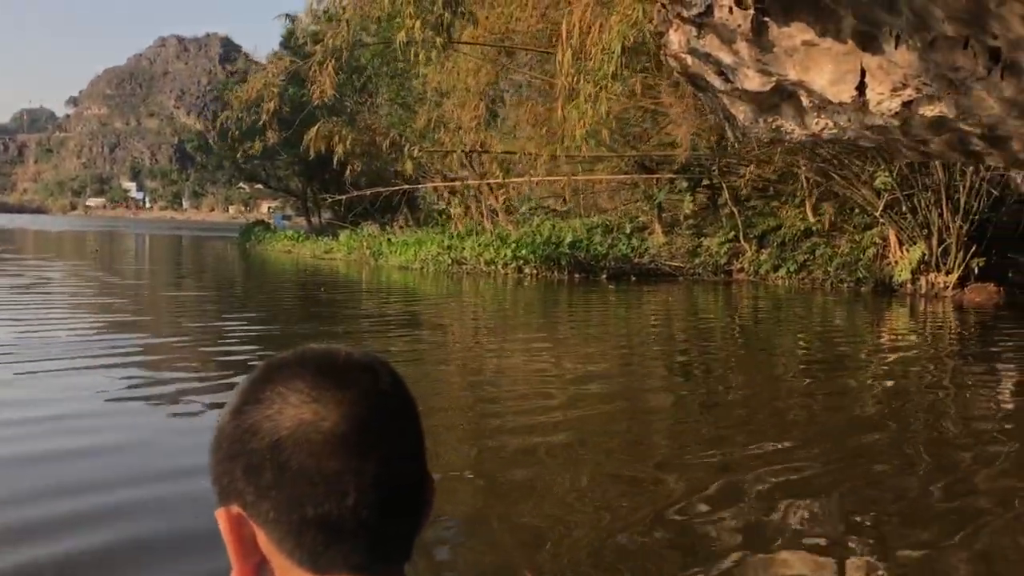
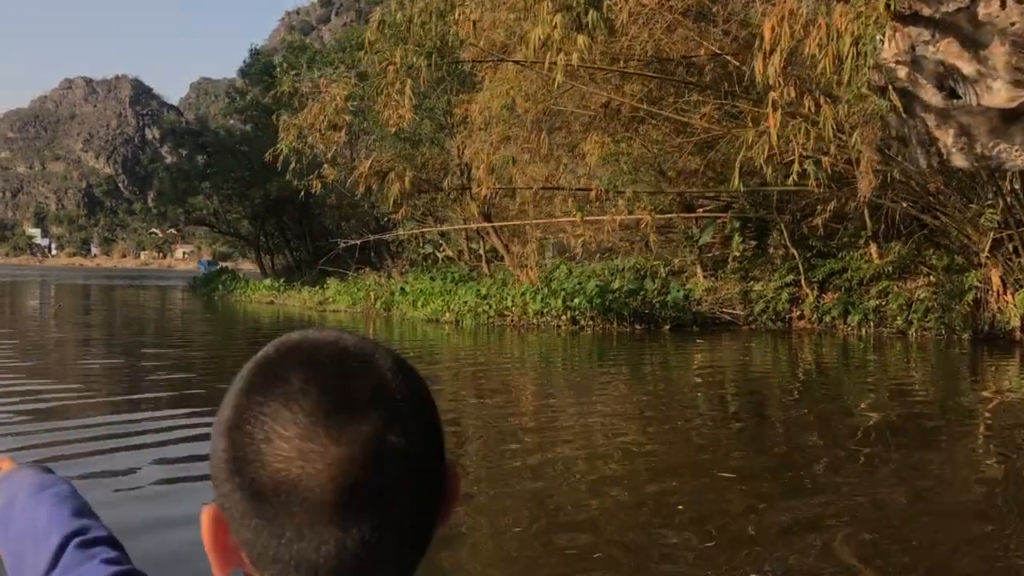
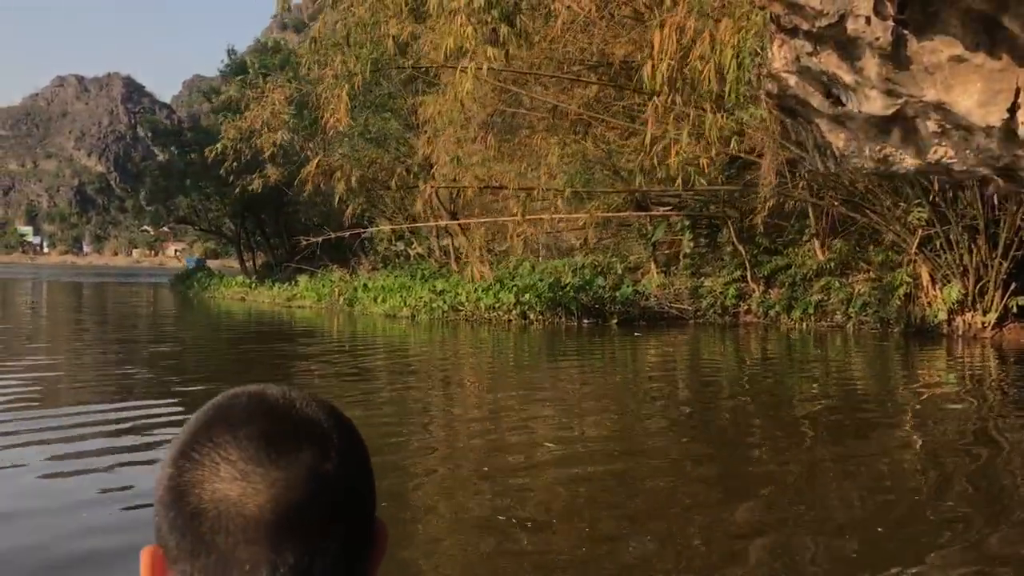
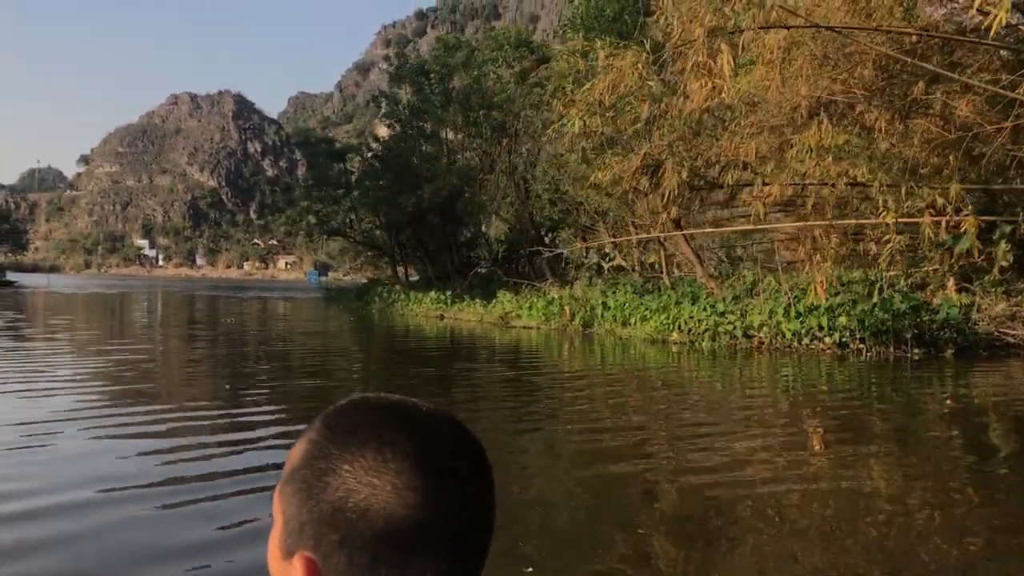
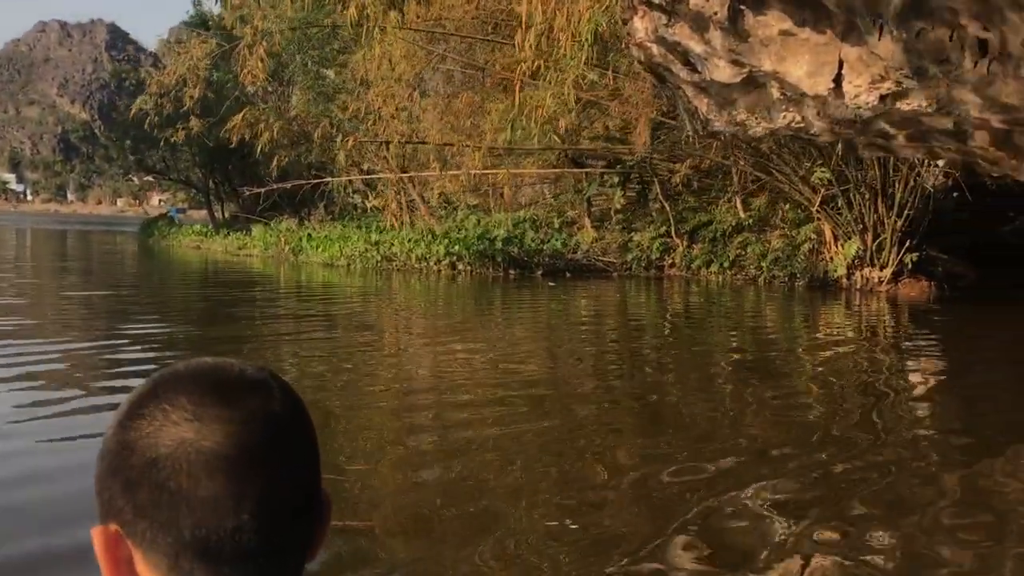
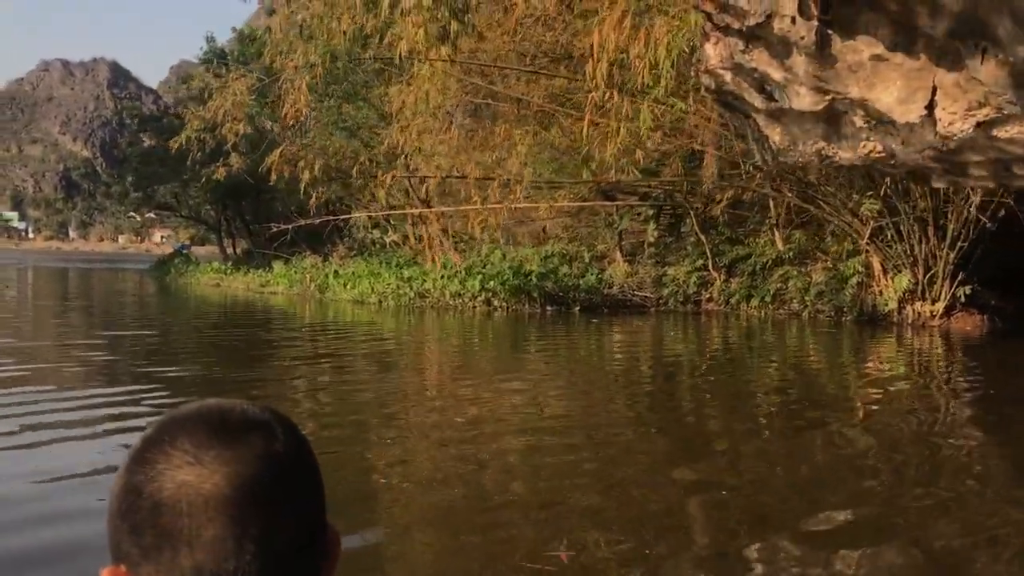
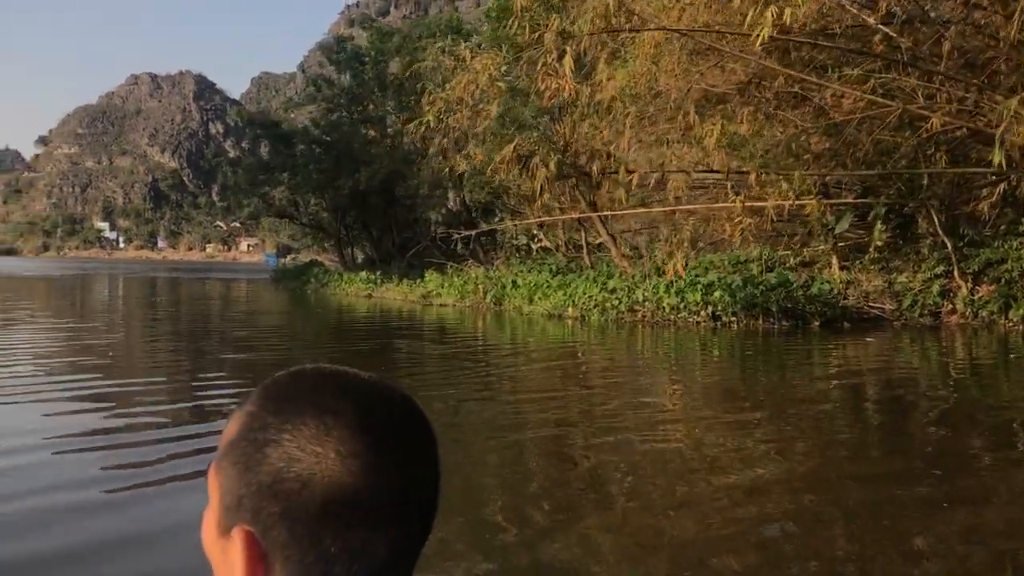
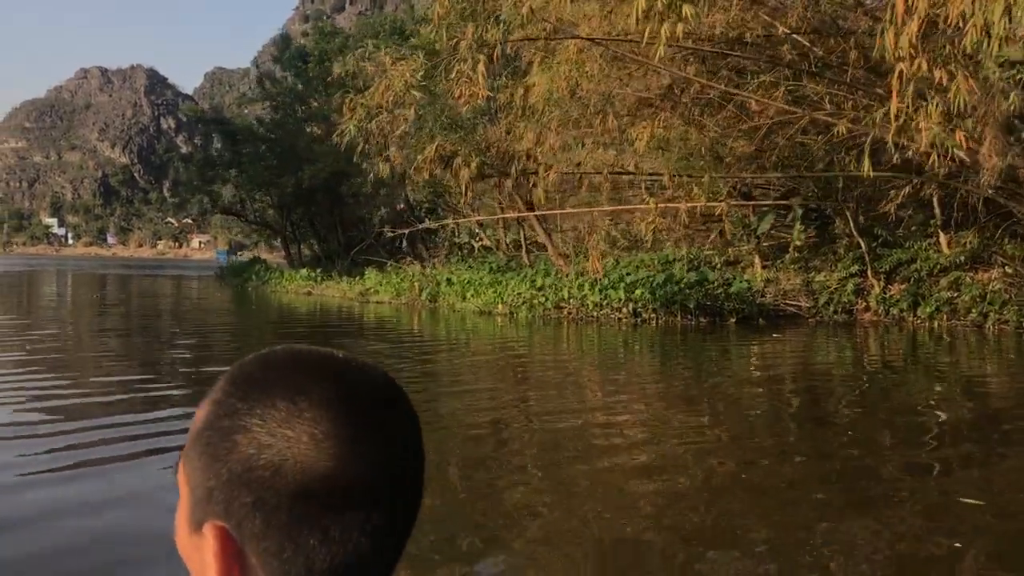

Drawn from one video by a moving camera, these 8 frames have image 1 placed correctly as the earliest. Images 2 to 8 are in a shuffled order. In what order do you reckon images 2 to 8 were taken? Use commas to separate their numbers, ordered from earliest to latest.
5, 6, 3, 2, 8, 7, 4
